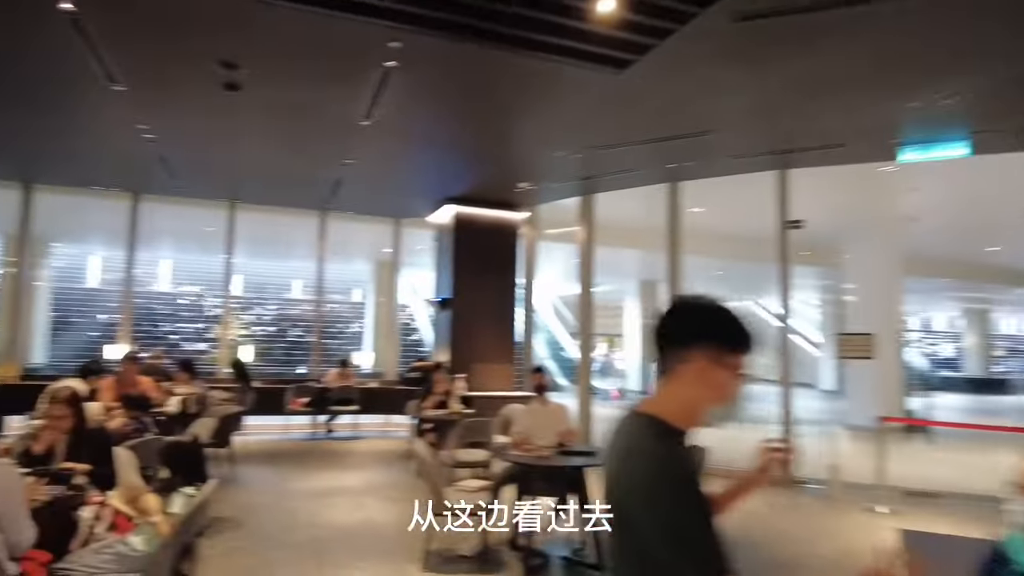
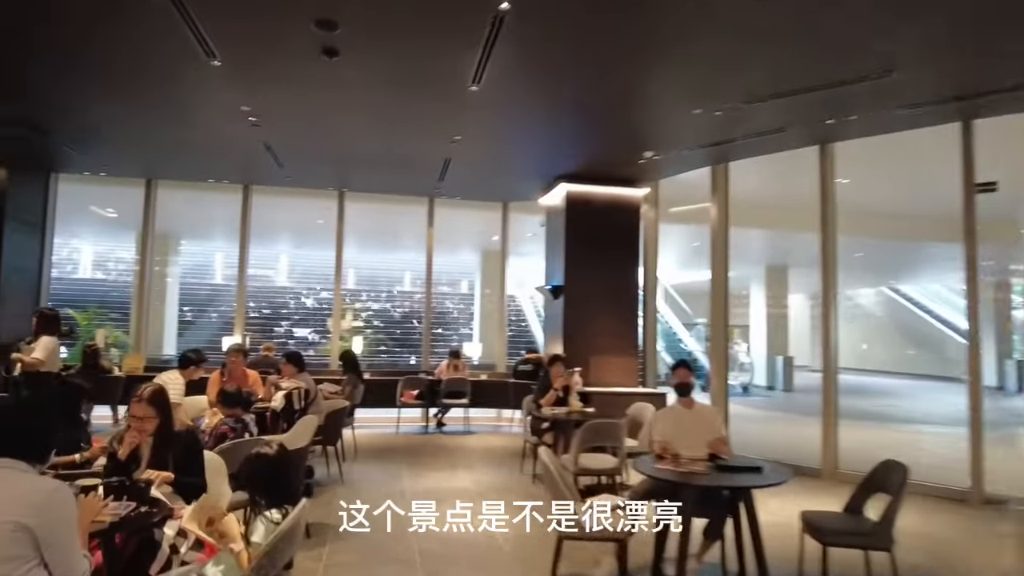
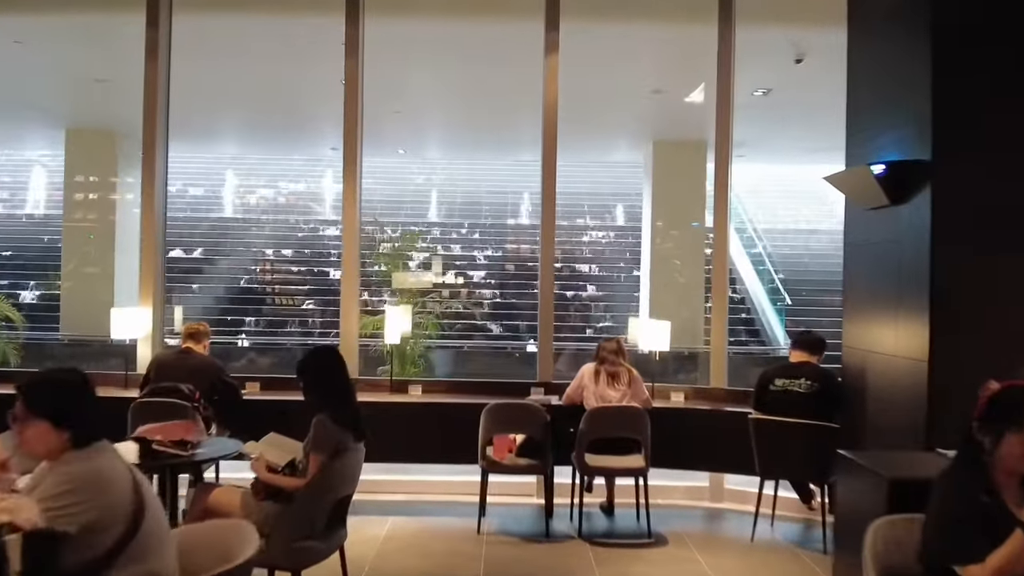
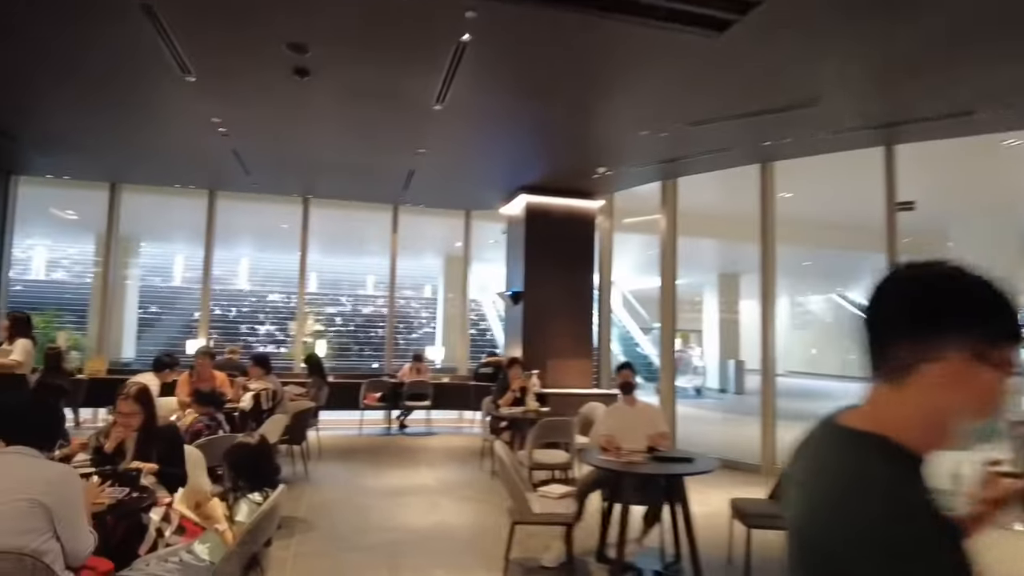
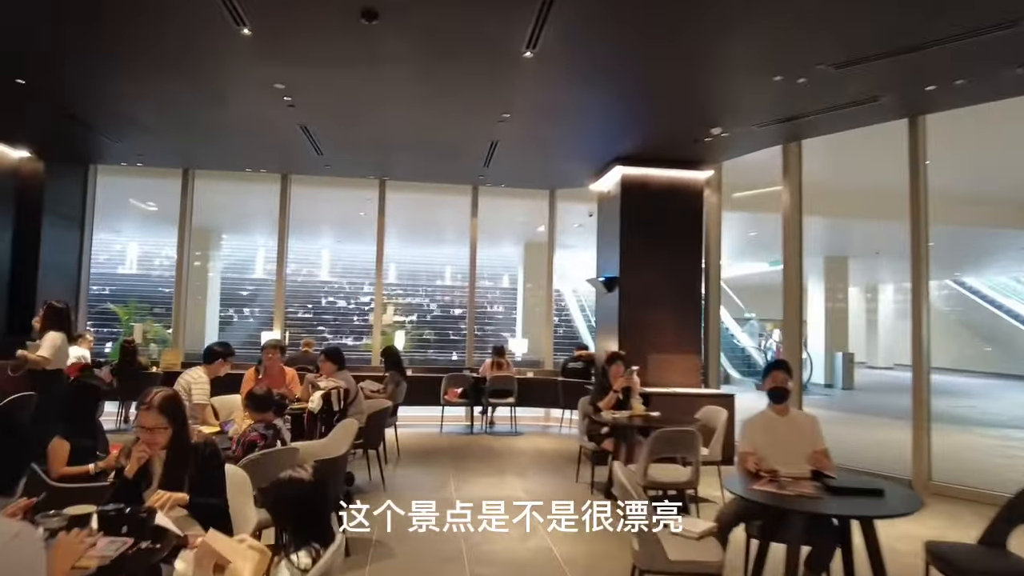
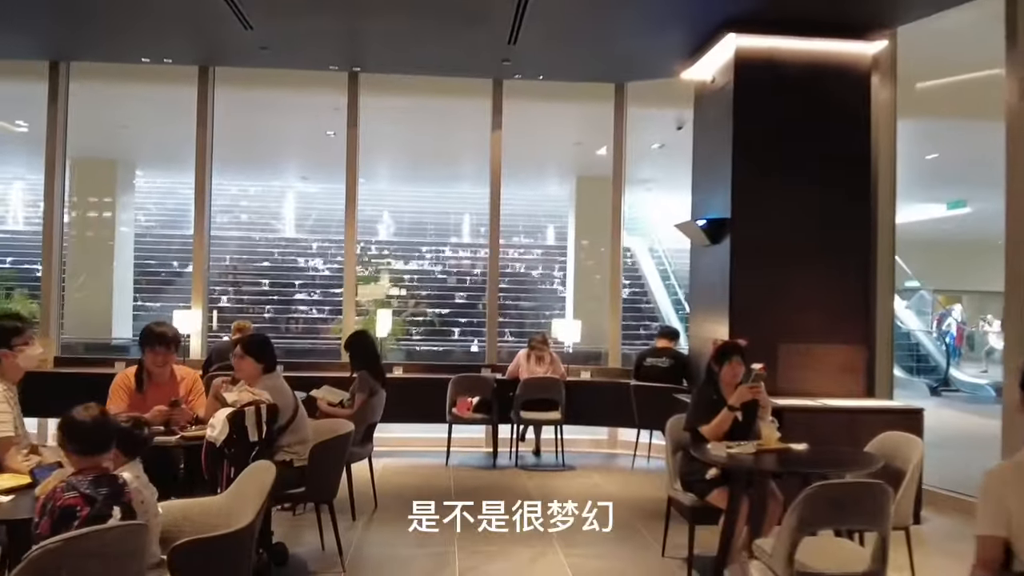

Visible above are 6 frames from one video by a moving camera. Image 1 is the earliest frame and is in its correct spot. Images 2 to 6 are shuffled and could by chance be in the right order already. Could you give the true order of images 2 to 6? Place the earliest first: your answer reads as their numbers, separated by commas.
4, 2, 5, 6, 3
